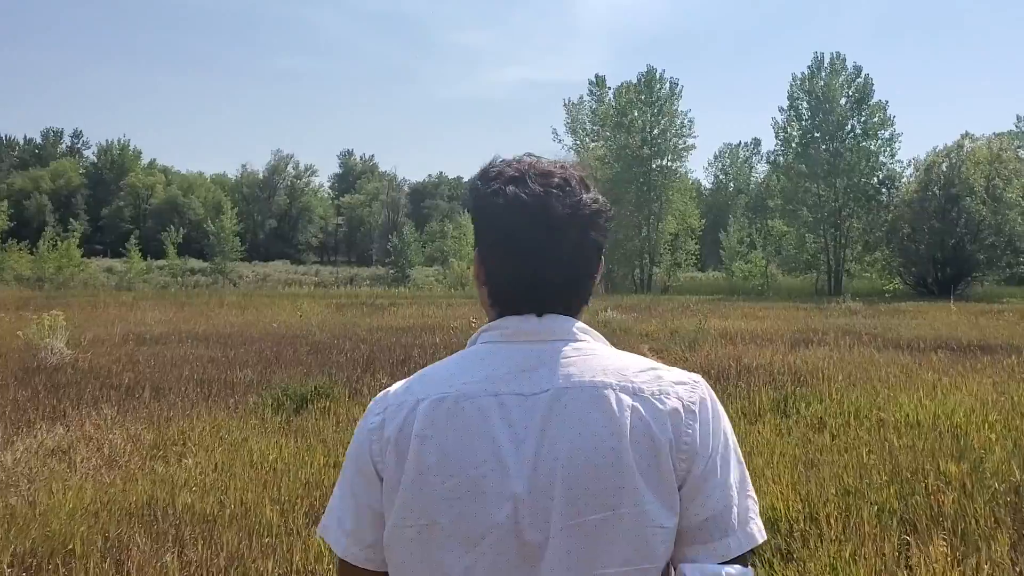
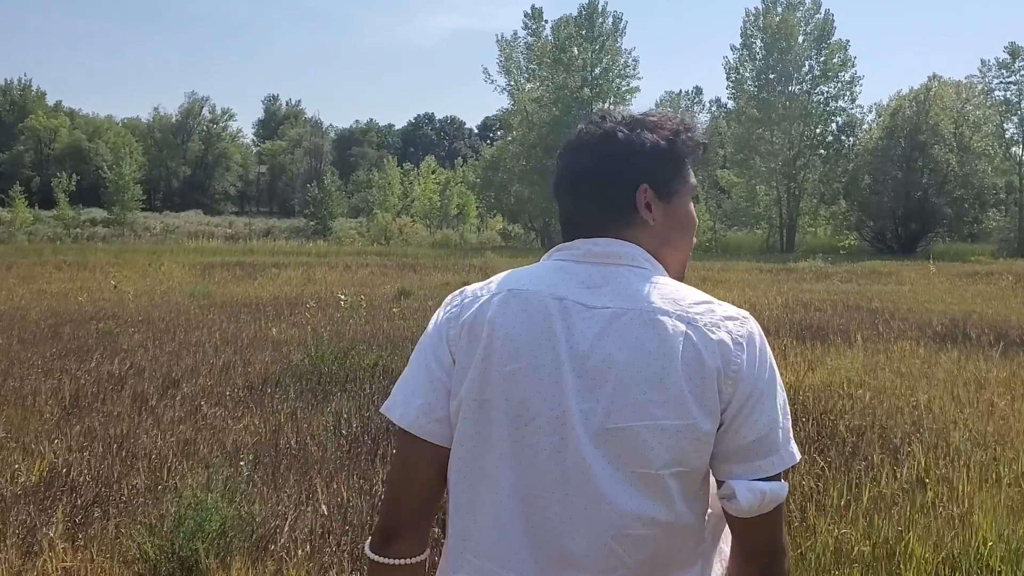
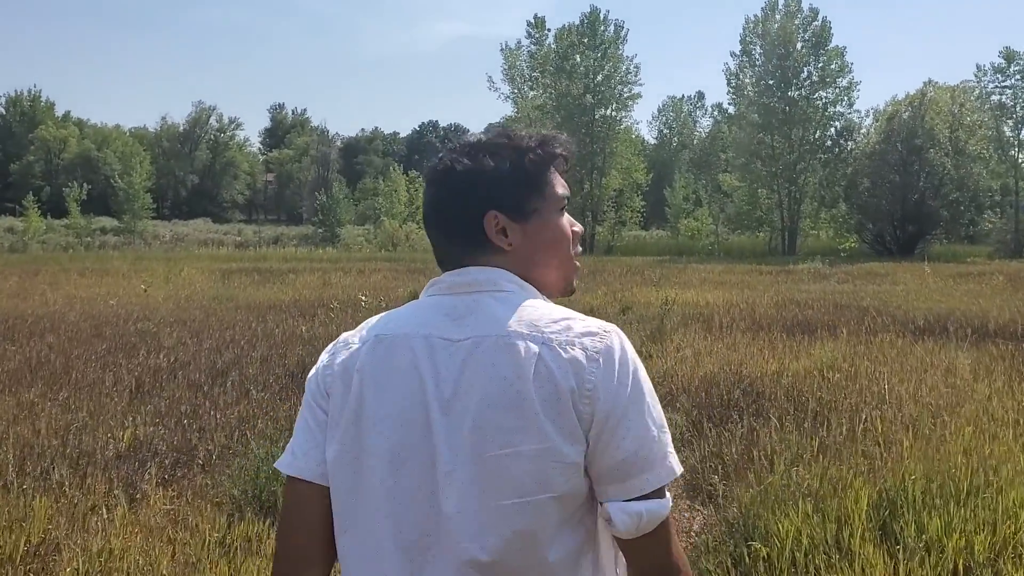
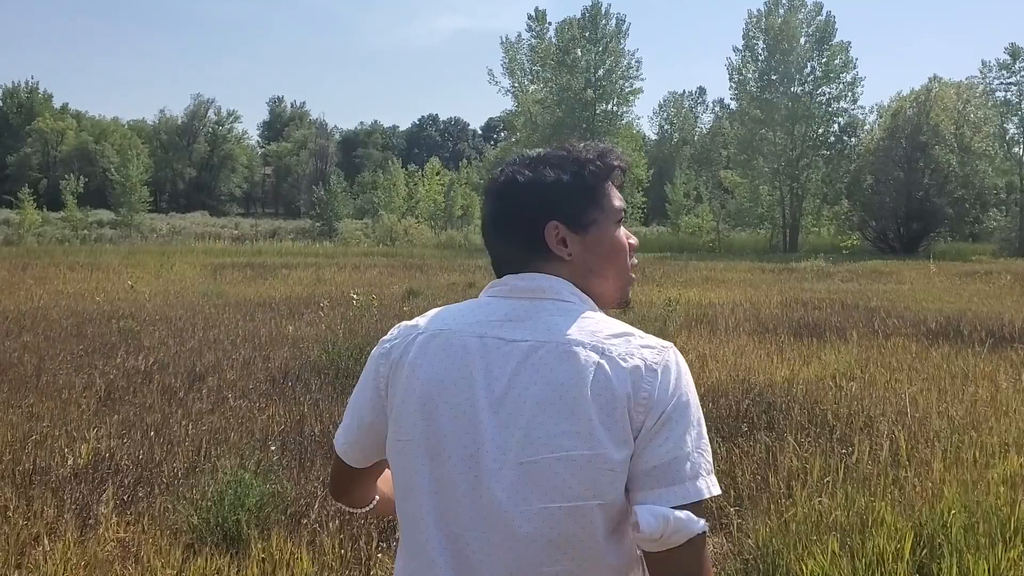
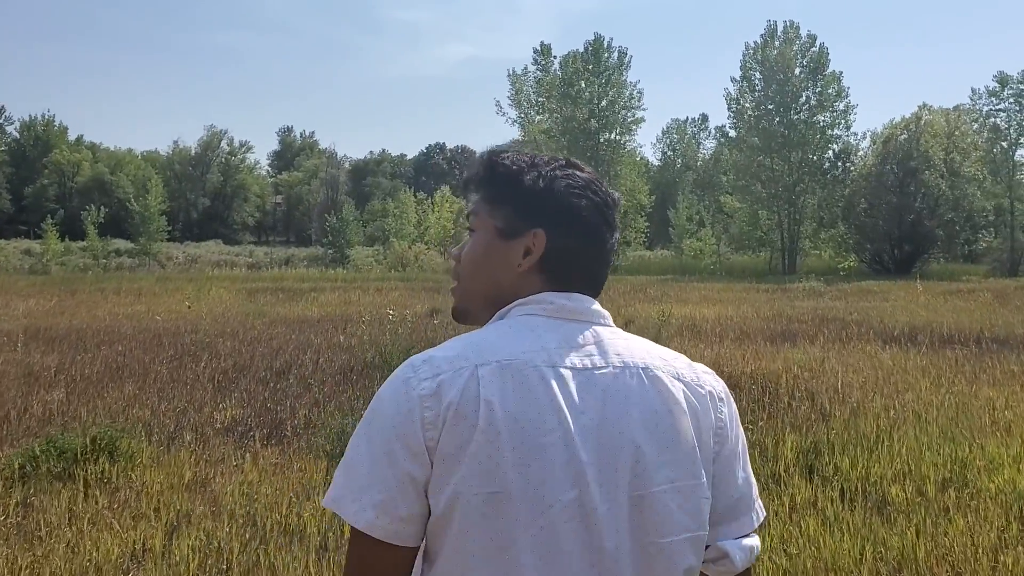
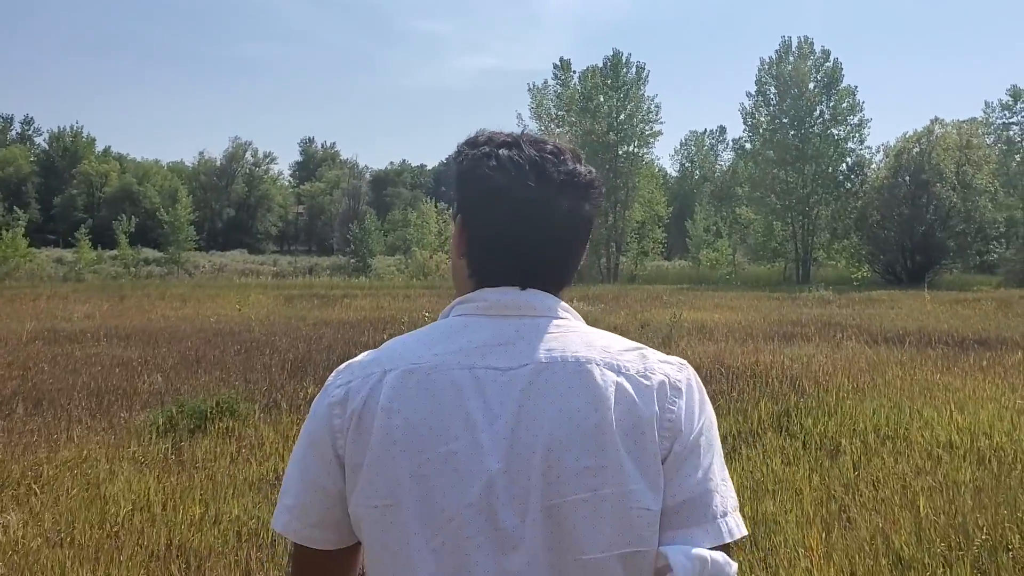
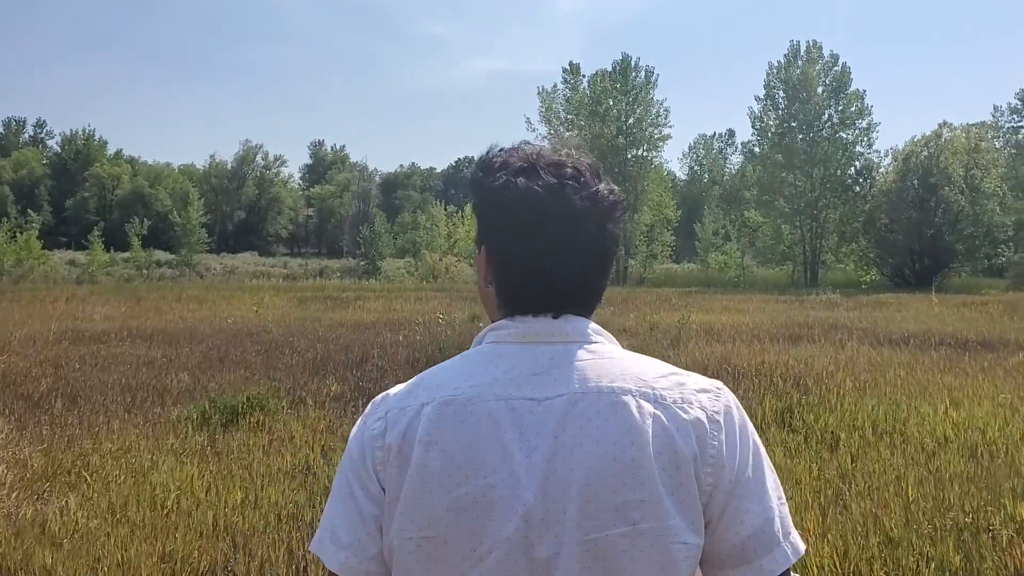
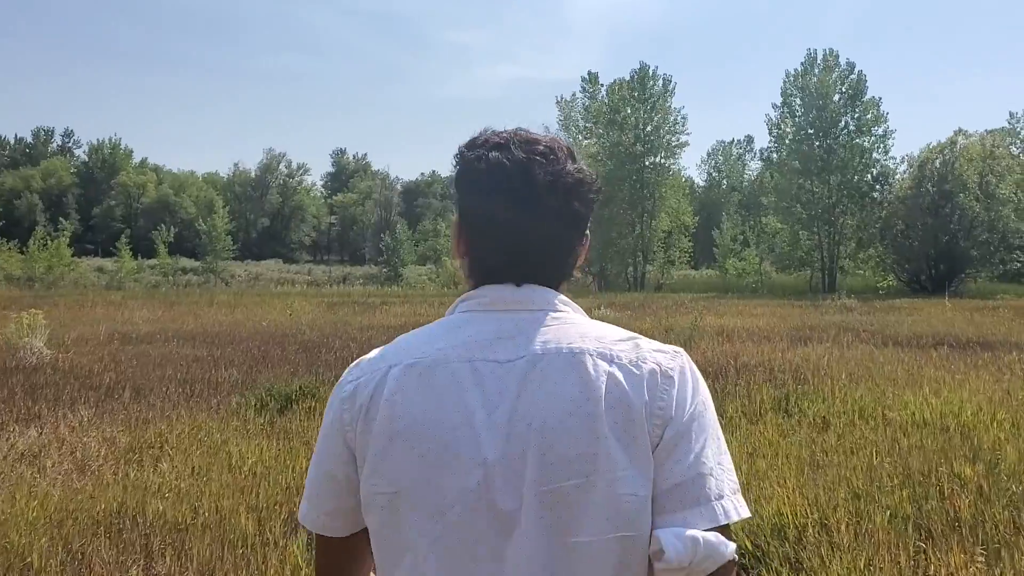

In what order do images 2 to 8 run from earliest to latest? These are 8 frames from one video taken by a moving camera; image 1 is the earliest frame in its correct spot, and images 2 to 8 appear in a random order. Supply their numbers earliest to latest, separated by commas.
8, 7, 6, 5, 3, 4, 2
